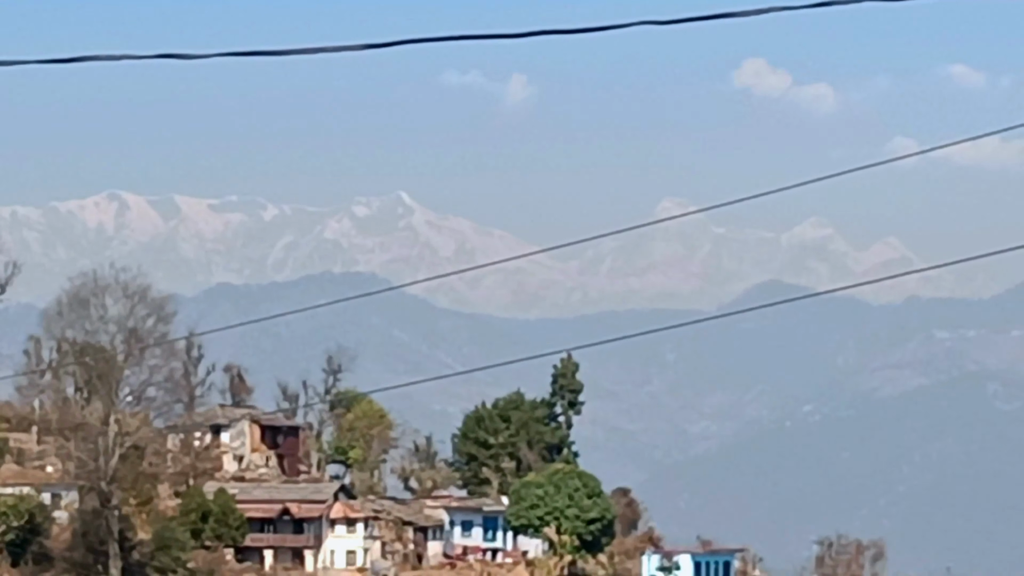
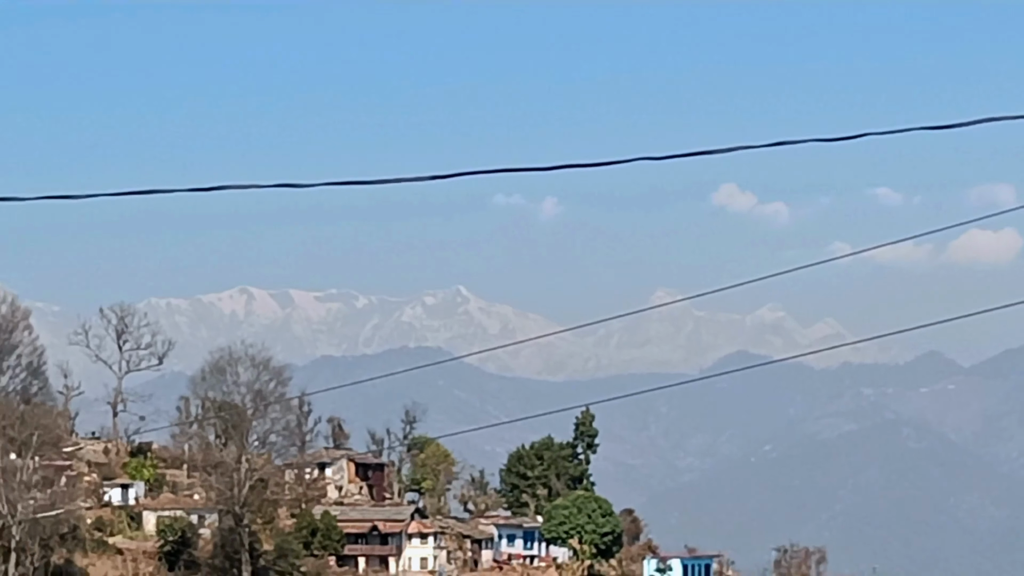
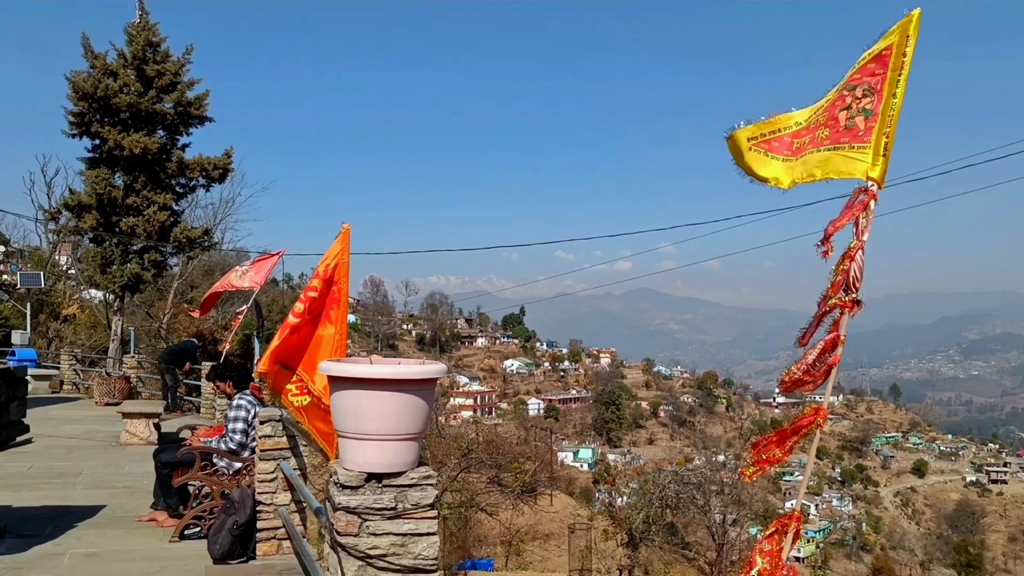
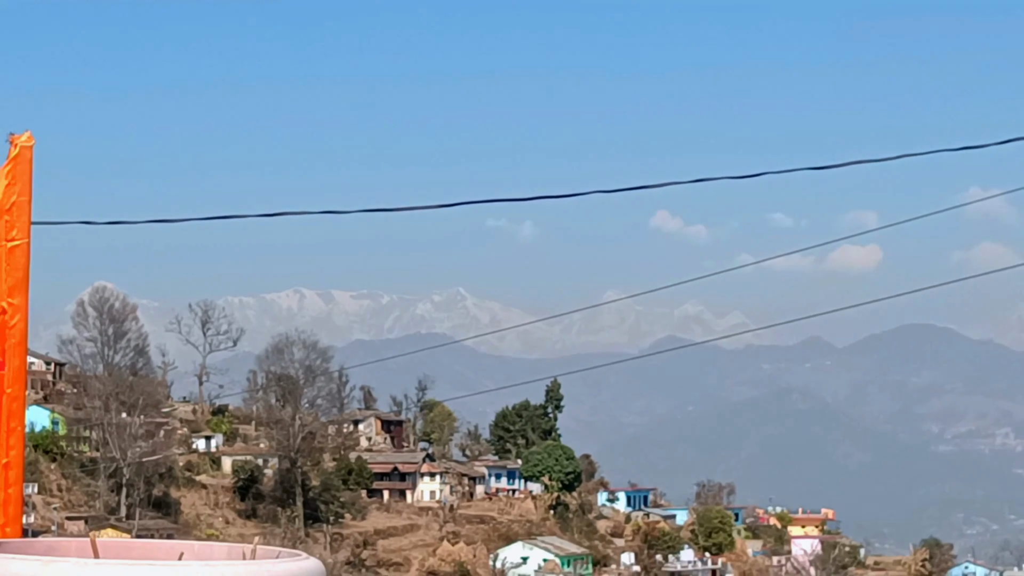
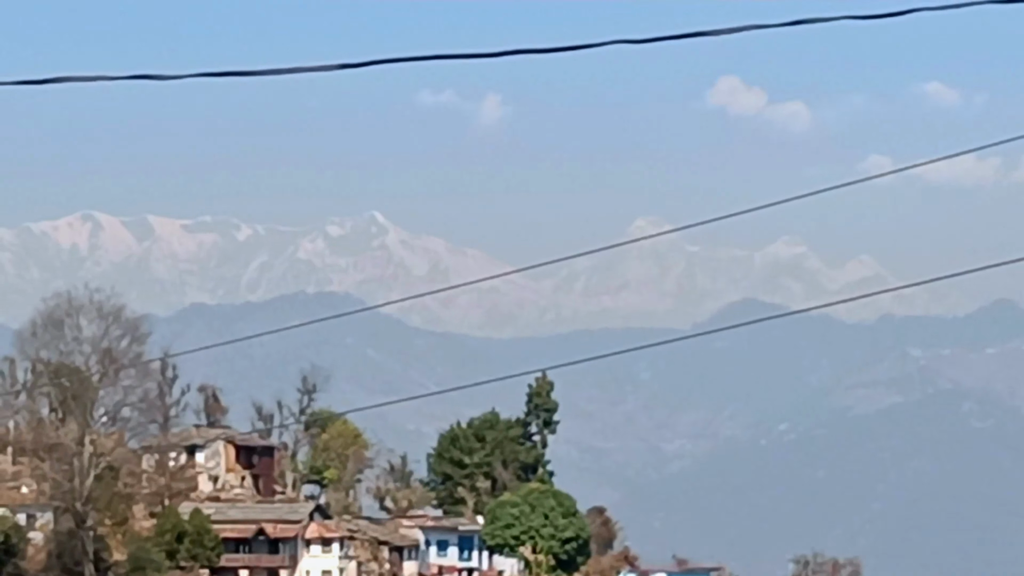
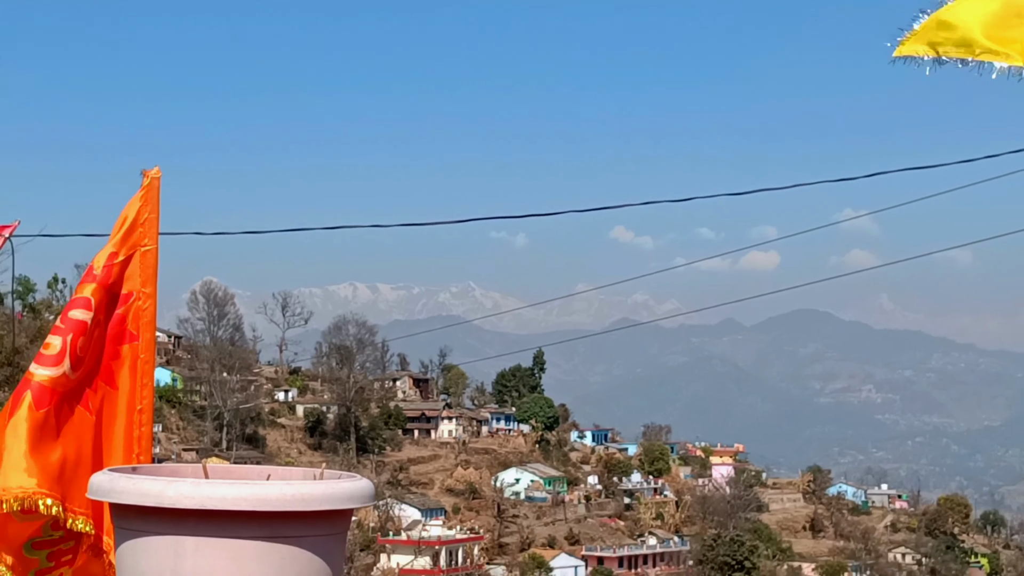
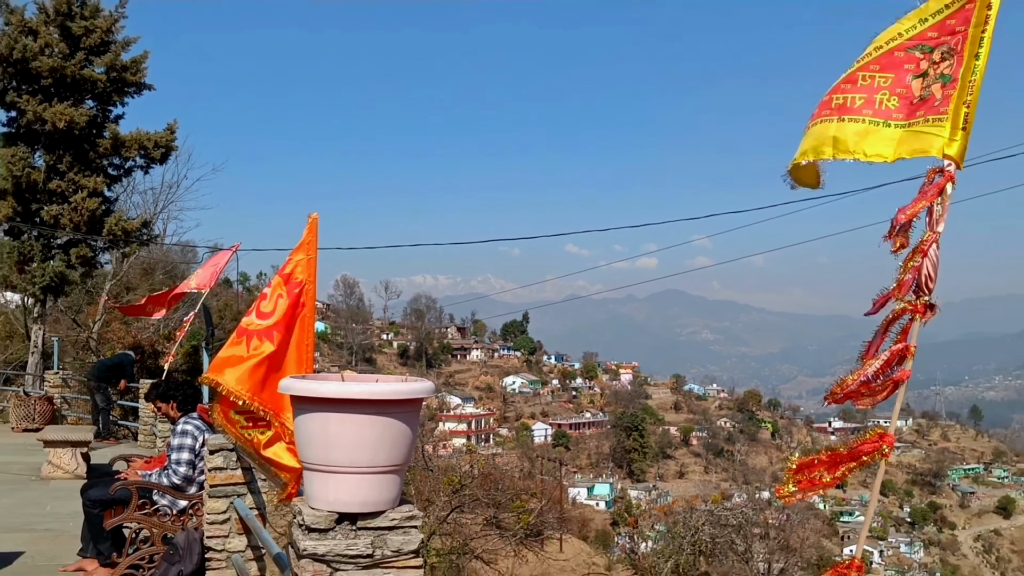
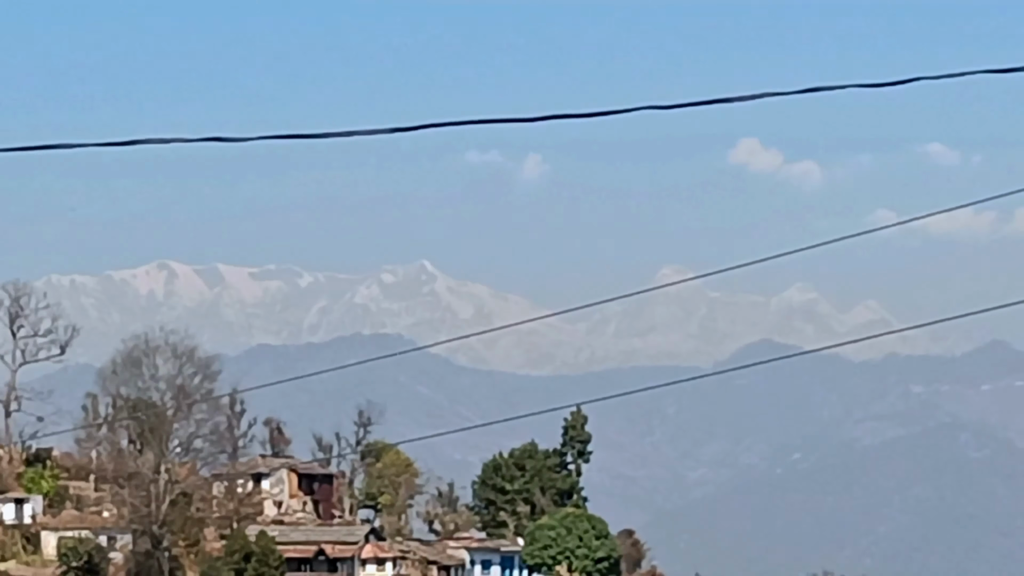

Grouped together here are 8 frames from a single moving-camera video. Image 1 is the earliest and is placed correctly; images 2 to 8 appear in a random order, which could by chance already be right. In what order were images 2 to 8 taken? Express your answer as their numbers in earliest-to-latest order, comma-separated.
5, 8, 2, 4, 6, 7, 3
